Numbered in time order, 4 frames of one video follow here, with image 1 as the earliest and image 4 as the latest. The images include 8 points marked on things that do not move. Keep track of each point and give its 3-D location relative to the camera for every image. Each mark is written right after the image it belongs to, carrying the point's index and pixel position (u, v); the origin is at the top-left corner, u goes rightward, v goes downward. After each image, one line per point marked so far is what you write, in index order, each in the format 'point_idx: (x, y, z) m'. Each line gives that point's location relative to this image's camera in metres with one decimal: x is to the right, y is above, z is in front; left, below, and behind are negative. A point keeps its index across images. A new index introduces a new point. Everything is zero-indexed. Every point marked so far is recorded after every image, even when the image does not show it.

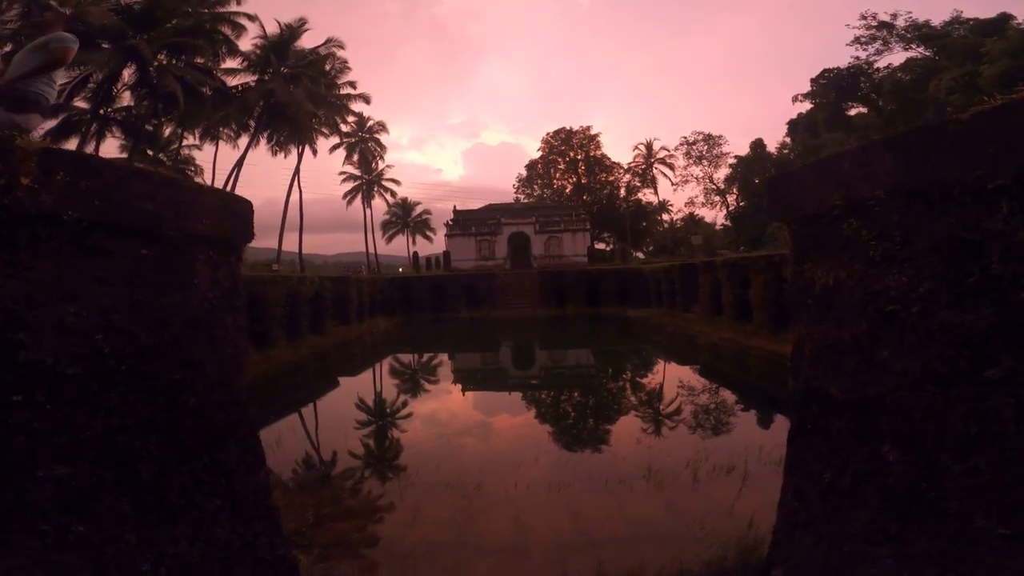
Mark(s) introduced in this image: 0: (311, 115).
0: (-6.5, +5.0, +21.5) m
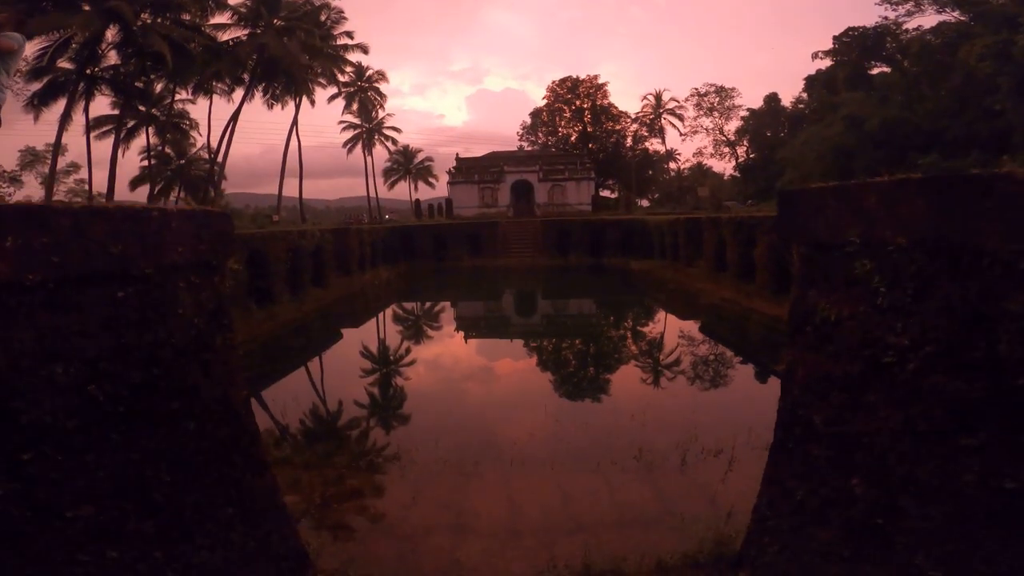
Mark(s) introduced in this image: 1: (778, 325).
0: (-6.4, +6.6, +21.1) m
1: (+5.1, -0.7, +12.7) m
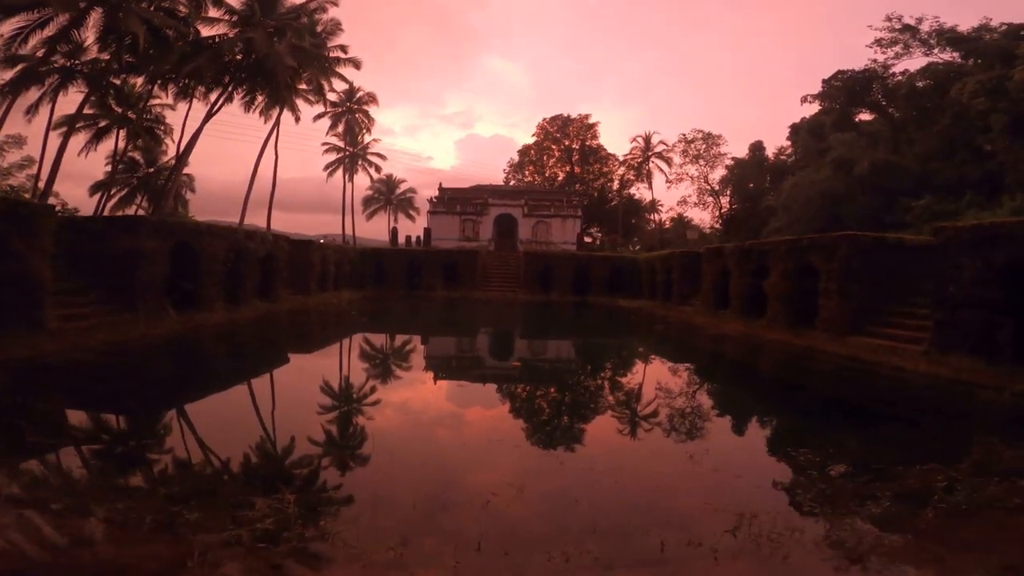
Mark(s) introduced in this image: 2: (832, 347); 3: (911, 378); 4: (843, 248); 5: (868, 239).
0: (-6.6, +6.2, +19.1) m
1: (+4.8, -1.1, +10.6) m
2: (+5.4, -1.0, +10.9) m
3: (+5.2, -1.2, +8.5) m
4: (+5.9, +0.7, +11.5) m
5: (+6.3, +0.9, +11.5) m
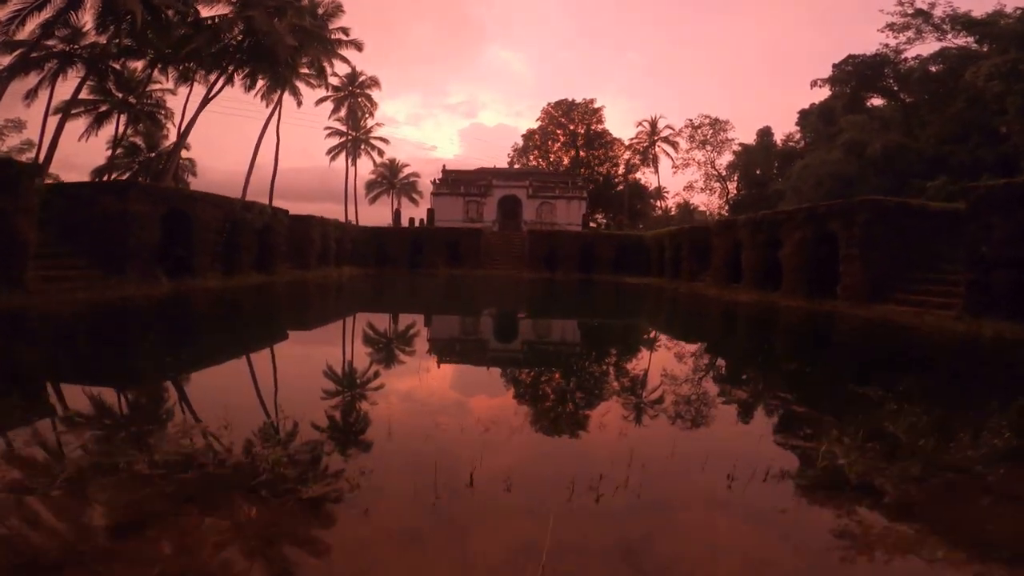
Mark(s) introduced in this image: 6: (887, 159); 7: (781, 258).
0: (-6.5, +6.9, +18.6) m
1: (+4.9, -0.6, +10.1) m
2: (+5.5, -0.4, +10.4) m
3: (+5.3, -0.6, +8.0) m
4: (+5.9, +1.3, +11.0) m
5: (+6.4, +1.4, +10.9) m
6: (+11.2, +4.0, +19.3) m
7: (+5.6, +0.6, +13.4) m
